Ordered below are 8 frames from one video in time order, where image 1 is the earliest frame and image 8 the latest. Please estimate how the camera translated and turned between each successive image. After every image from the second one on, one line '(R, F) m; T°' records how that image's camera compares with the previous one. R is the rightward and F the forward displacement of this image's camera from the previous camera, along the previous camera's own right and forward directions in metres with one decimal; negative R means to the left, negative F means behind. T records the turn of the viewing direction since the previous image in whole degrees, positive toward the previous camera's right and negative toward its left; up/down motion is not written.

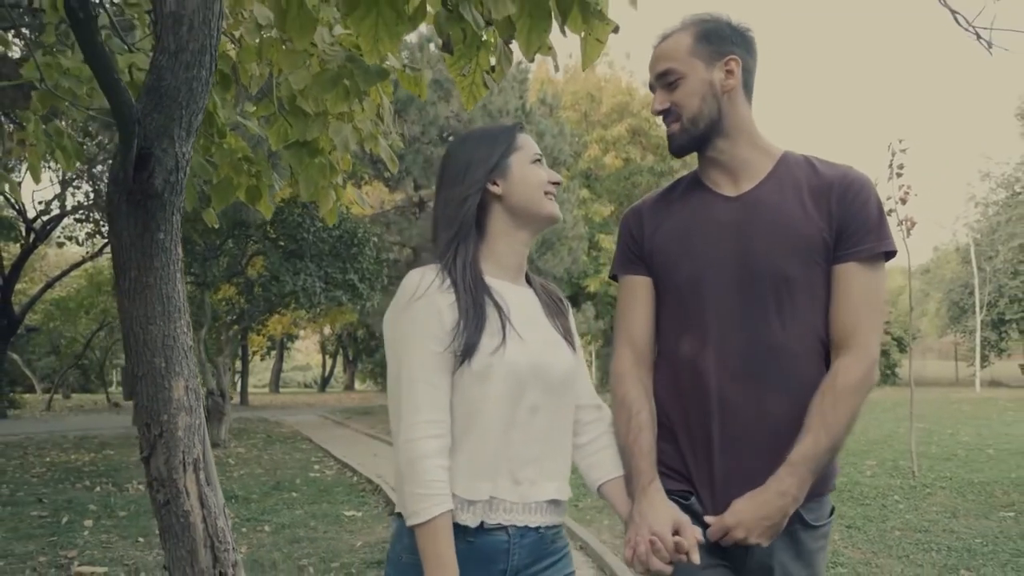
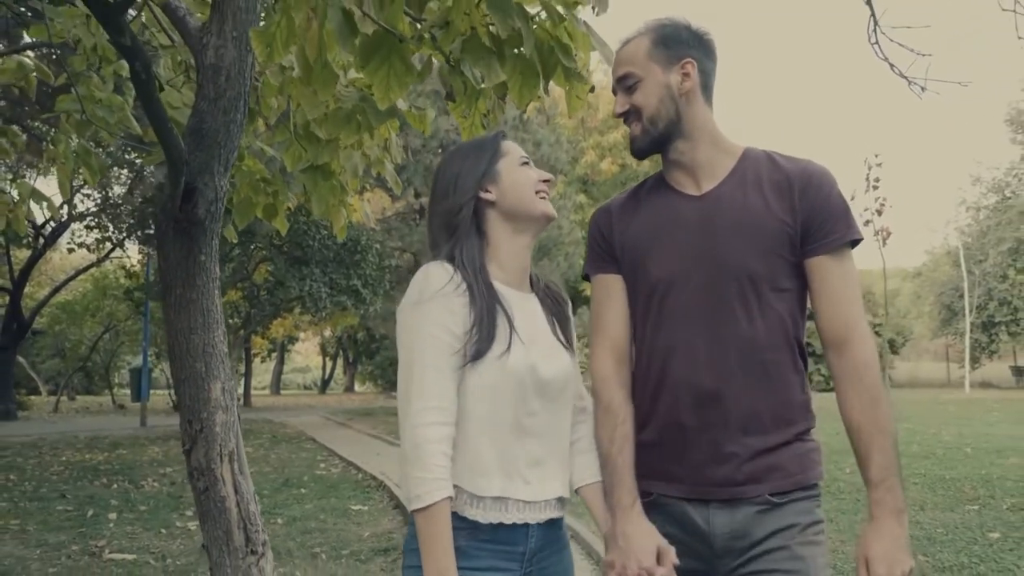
(0.0, -0.5) m; 0°
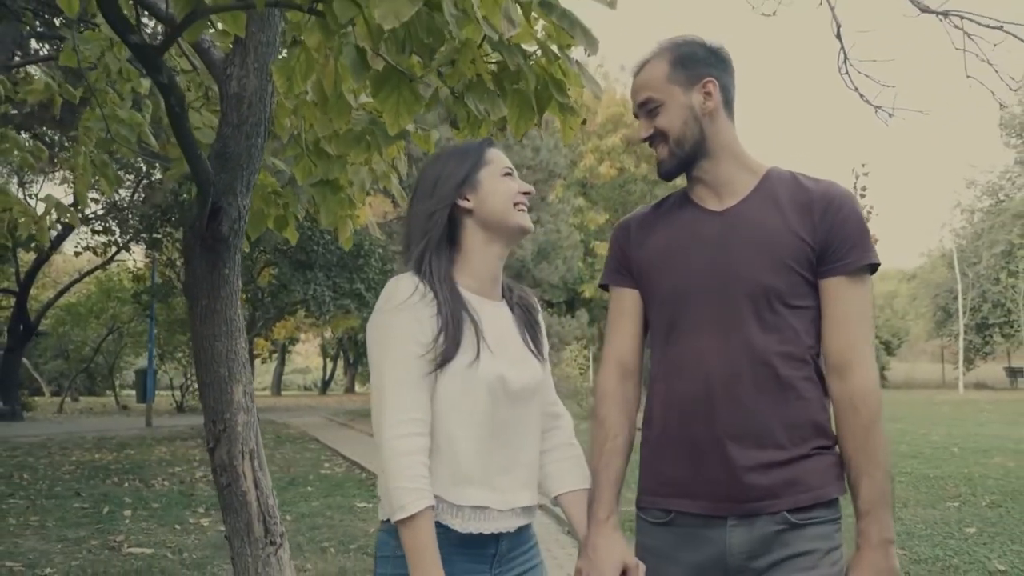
(0.0, -0.3) m; 0°
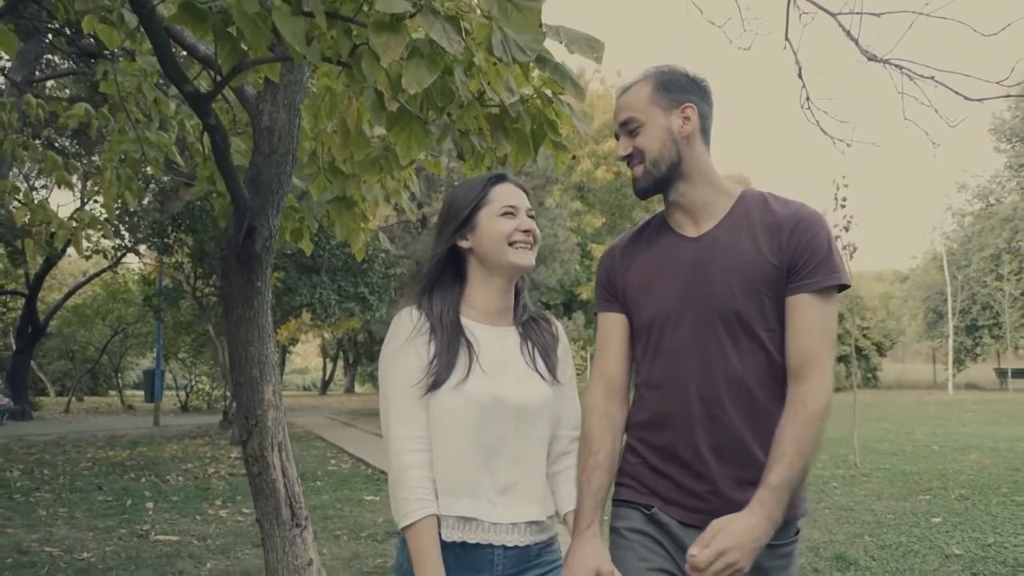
(0.0, -0.5) m; 0°
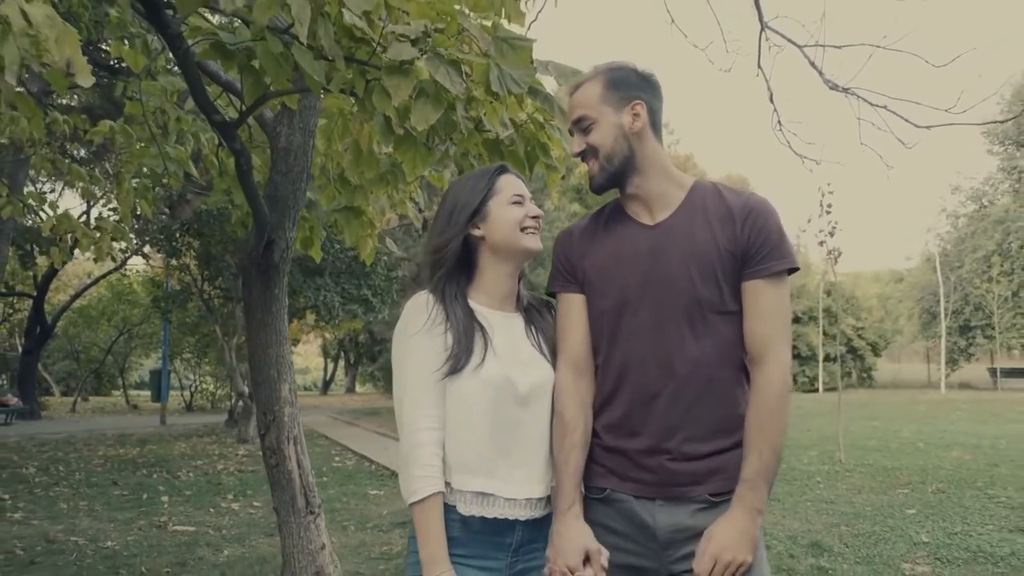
(0.0, -0.4) m; 0°
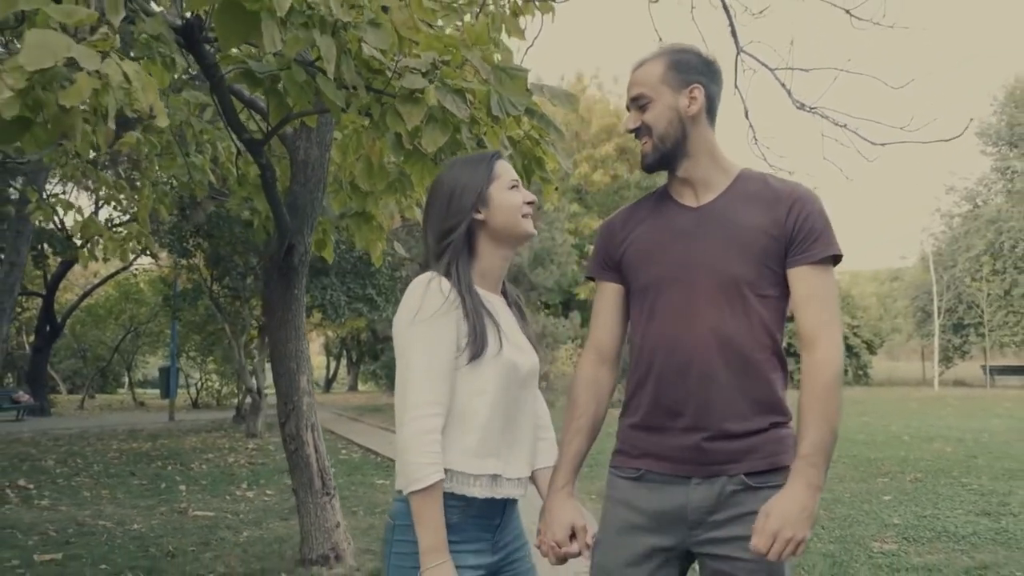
(0.0, -0.5) m; 0°
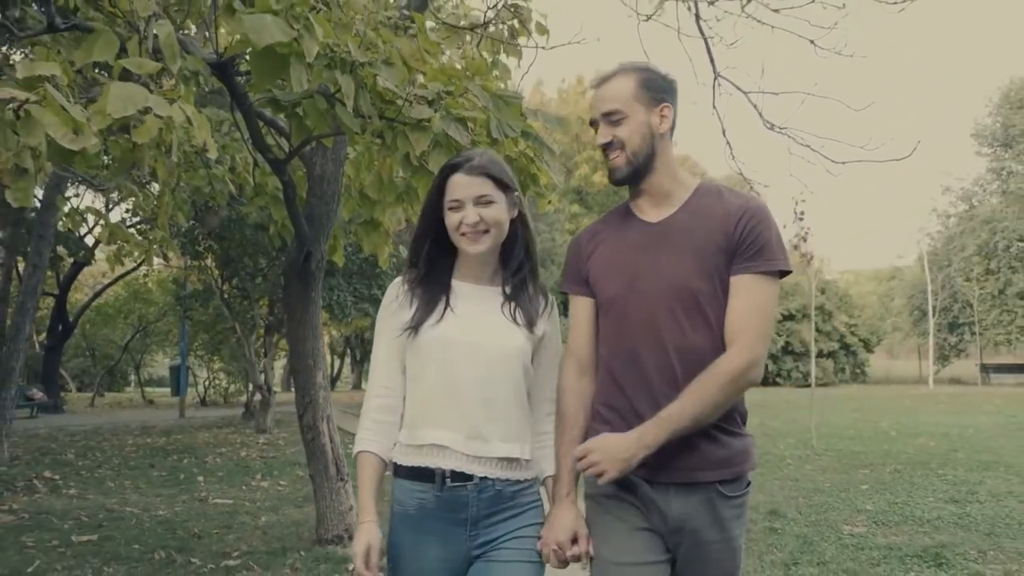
(0.0, -0.5) m; 0°
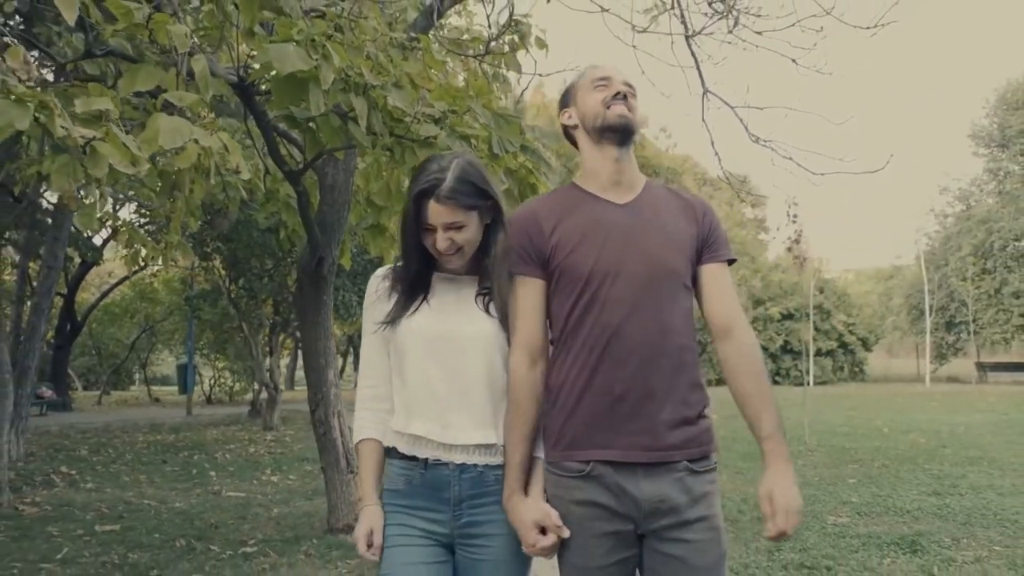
(0.0, -0.4) m; 0°
